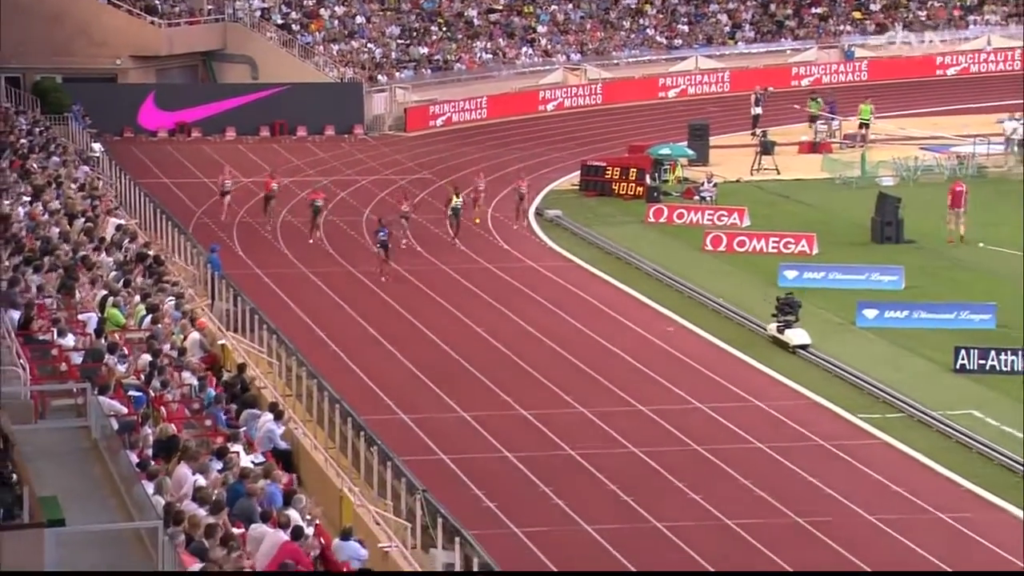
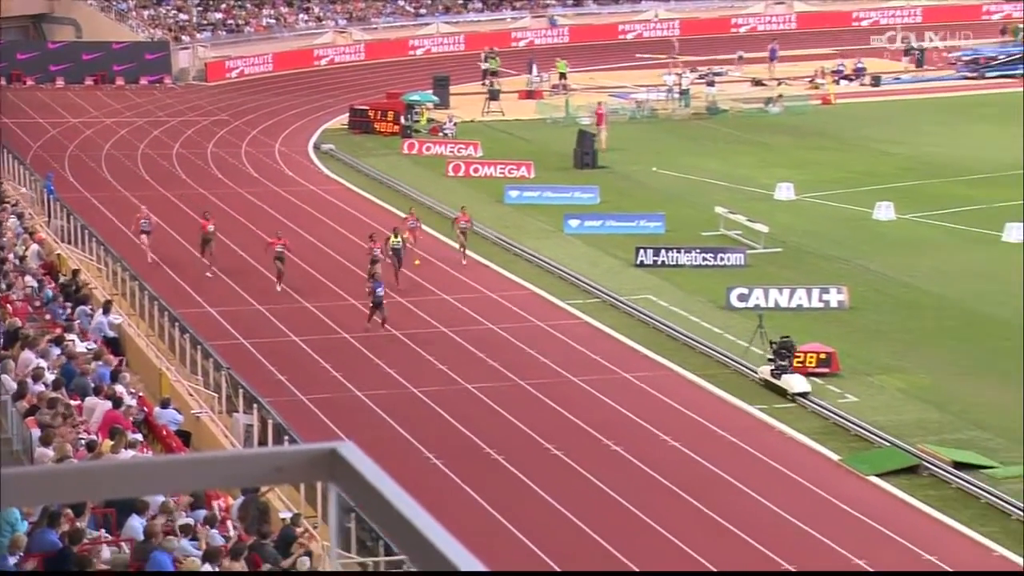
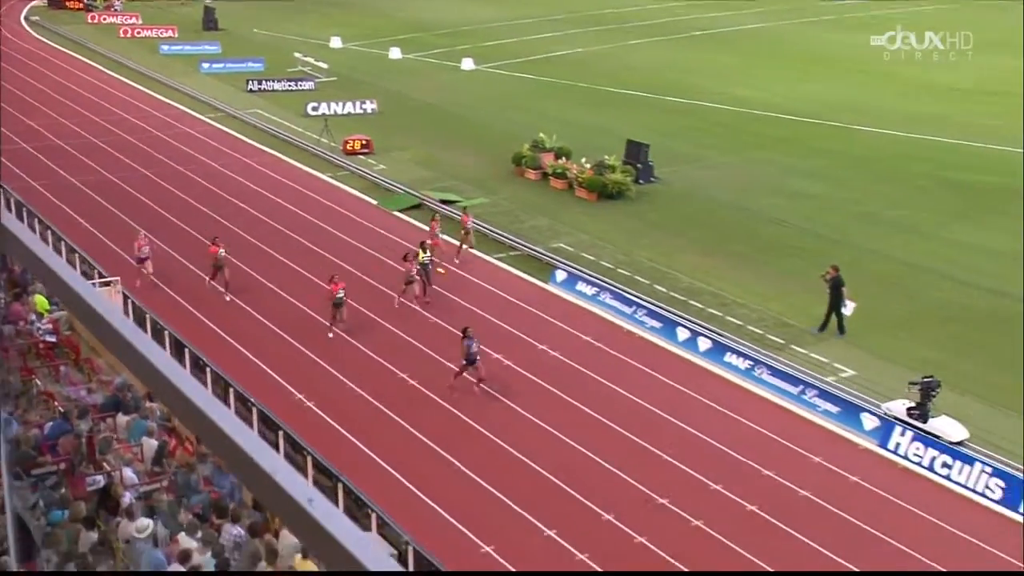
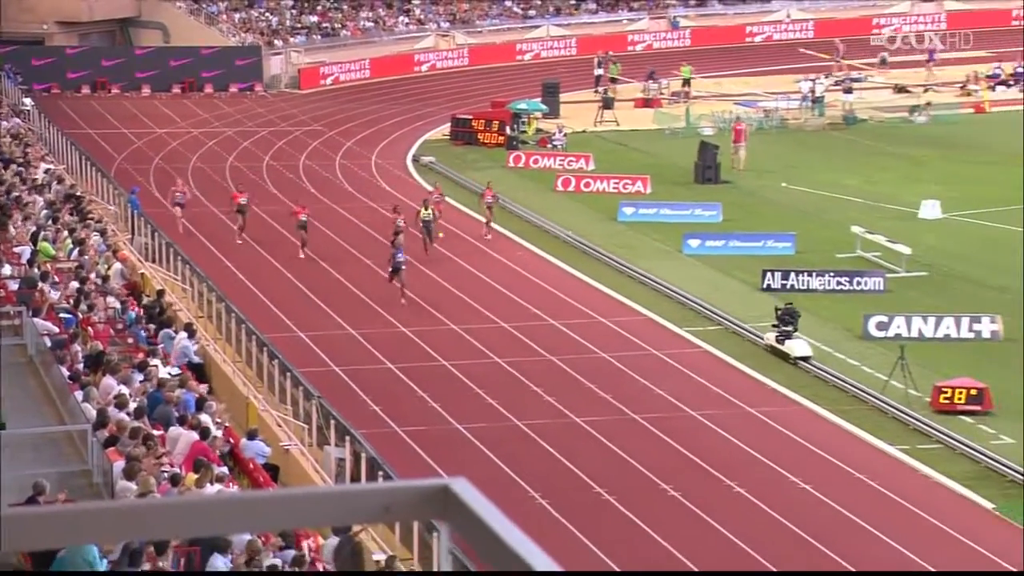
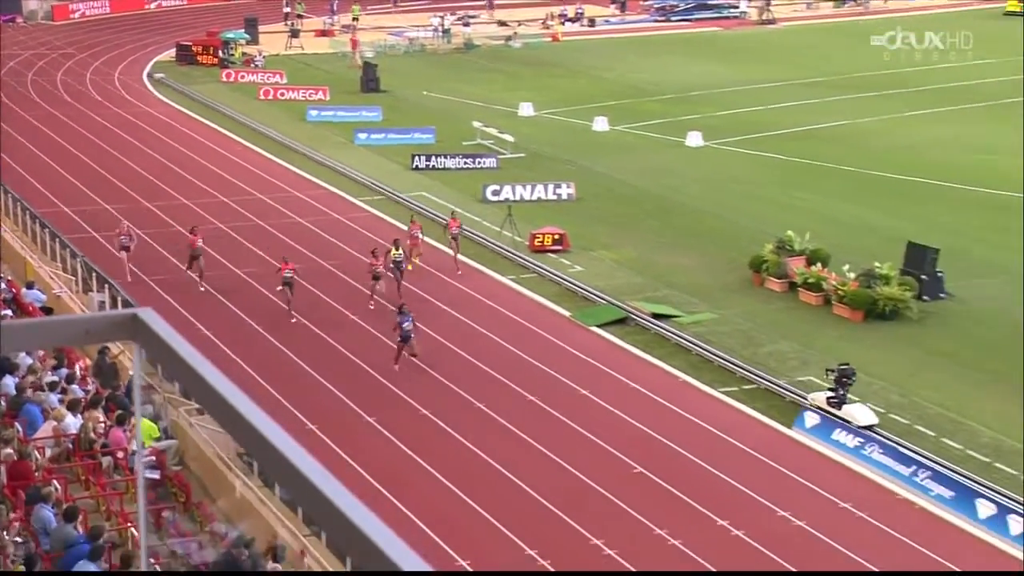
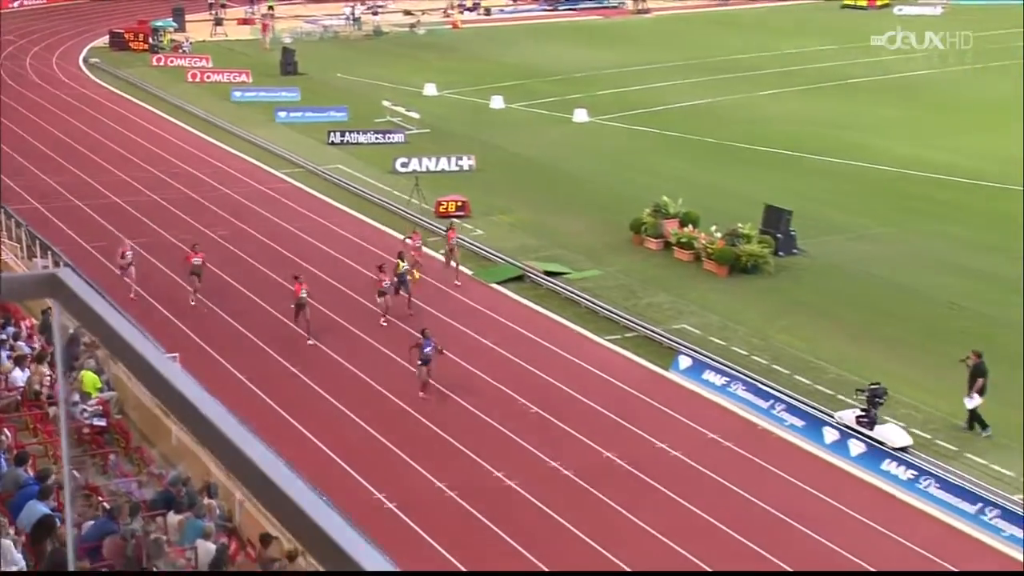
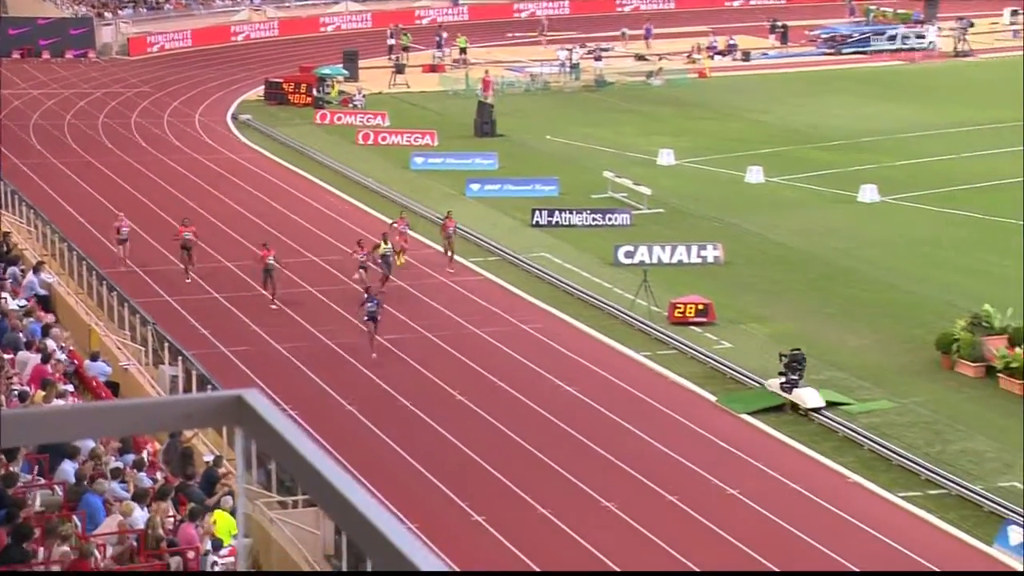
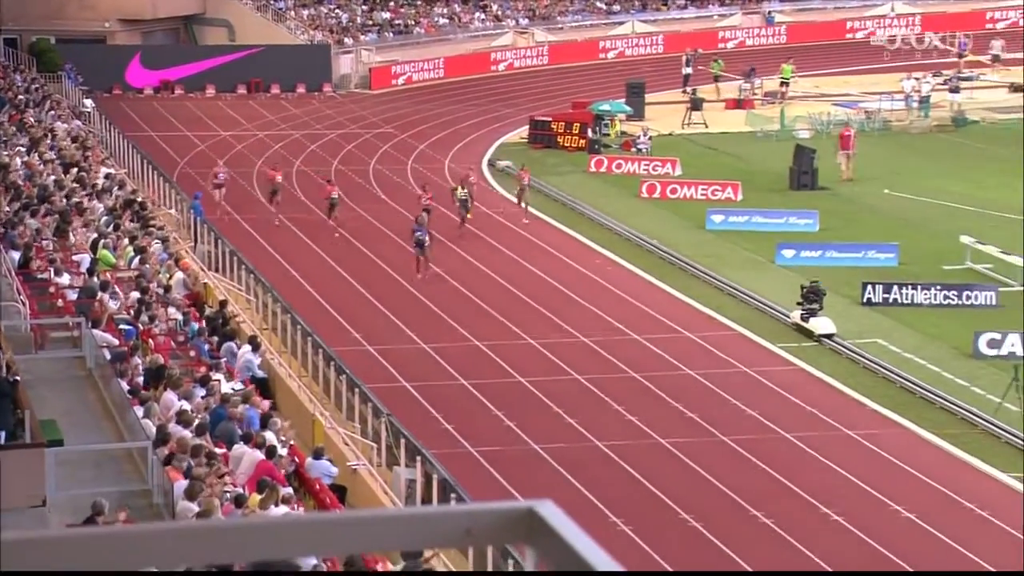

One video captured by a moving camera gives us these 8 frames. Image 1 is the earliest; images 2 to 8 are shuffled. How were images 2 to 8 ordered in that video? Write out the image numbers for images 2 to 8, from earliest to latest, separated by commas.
8, 4, 2, 7, 5, 6, 3
